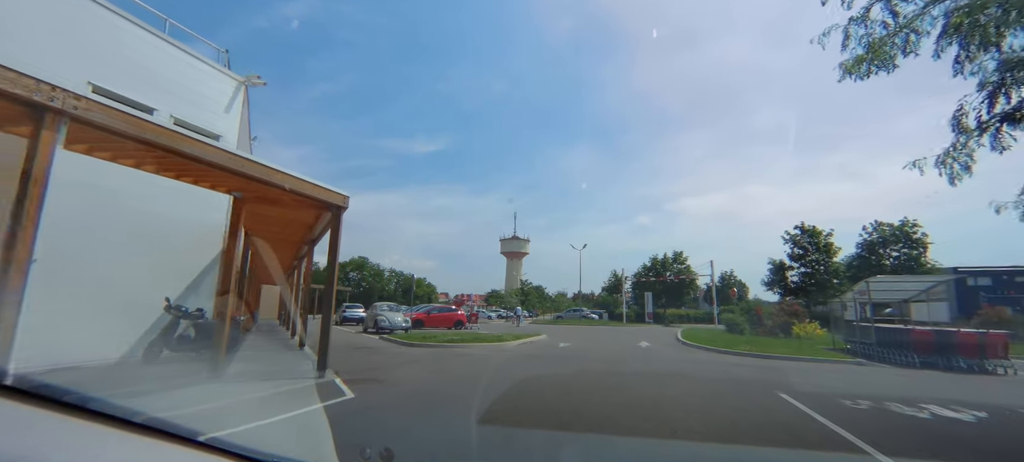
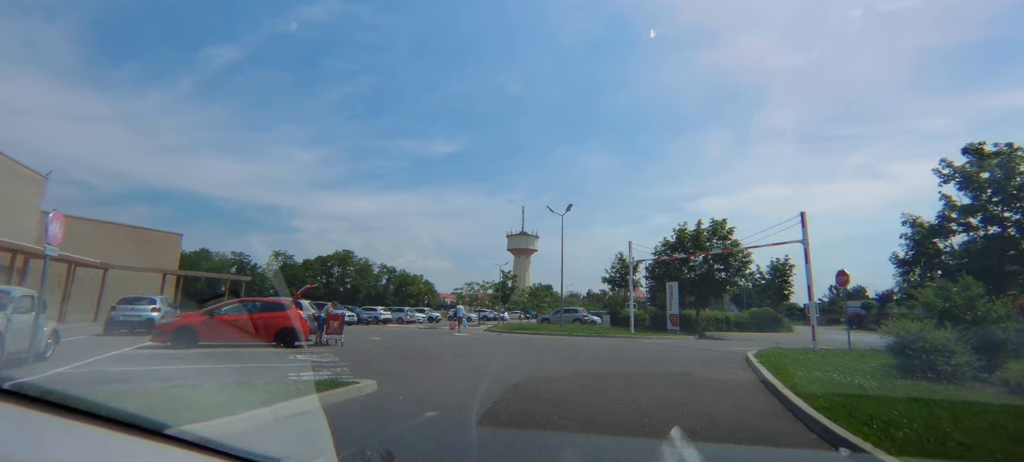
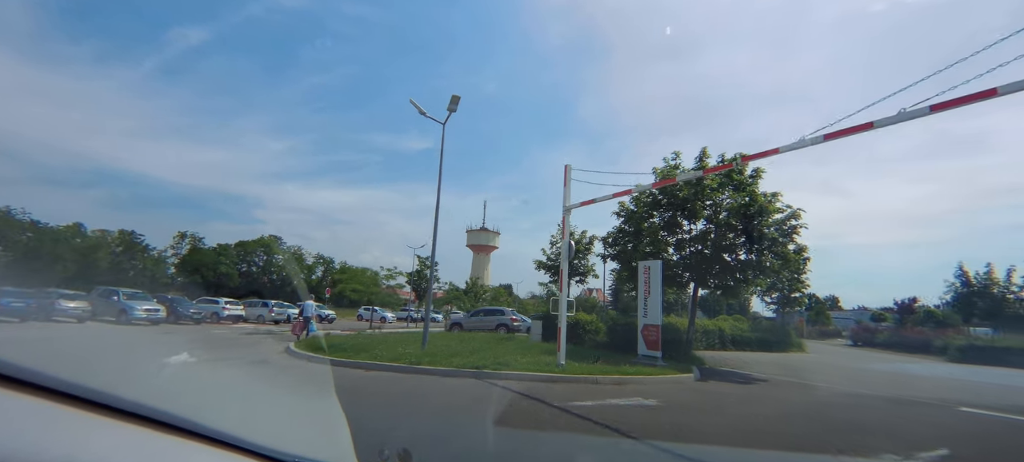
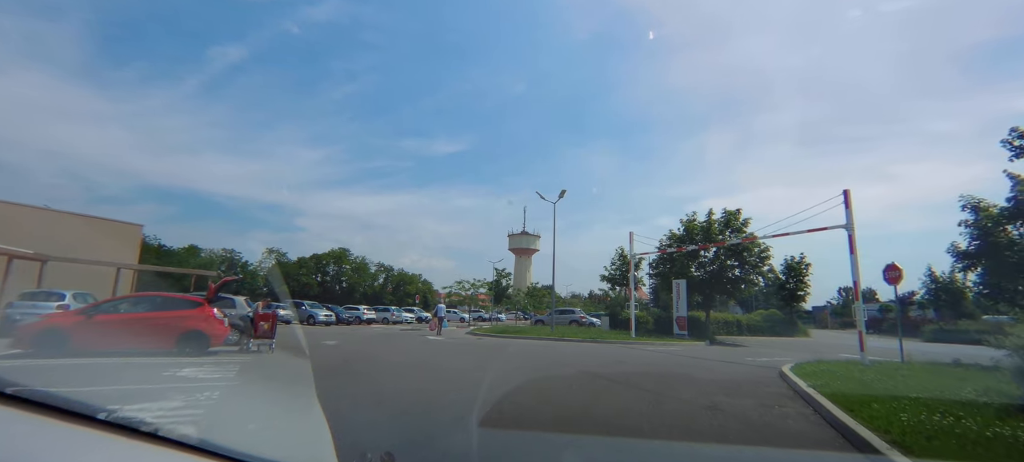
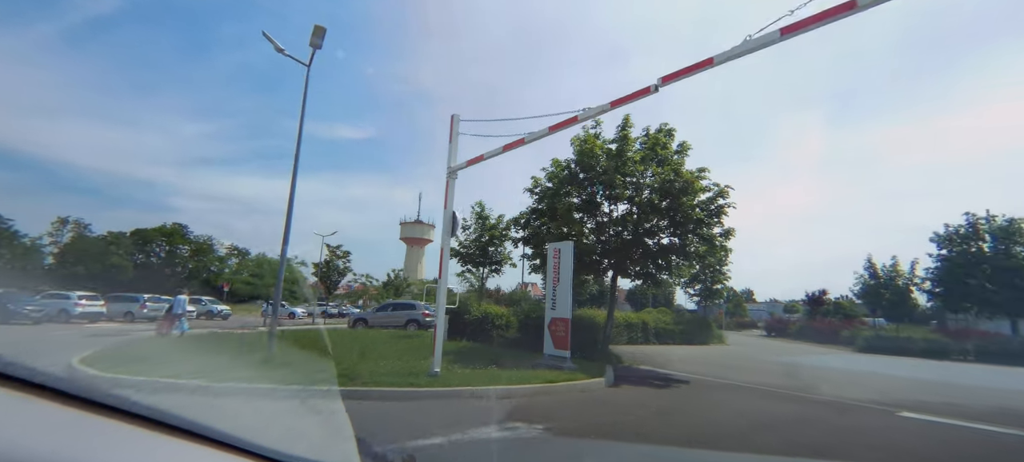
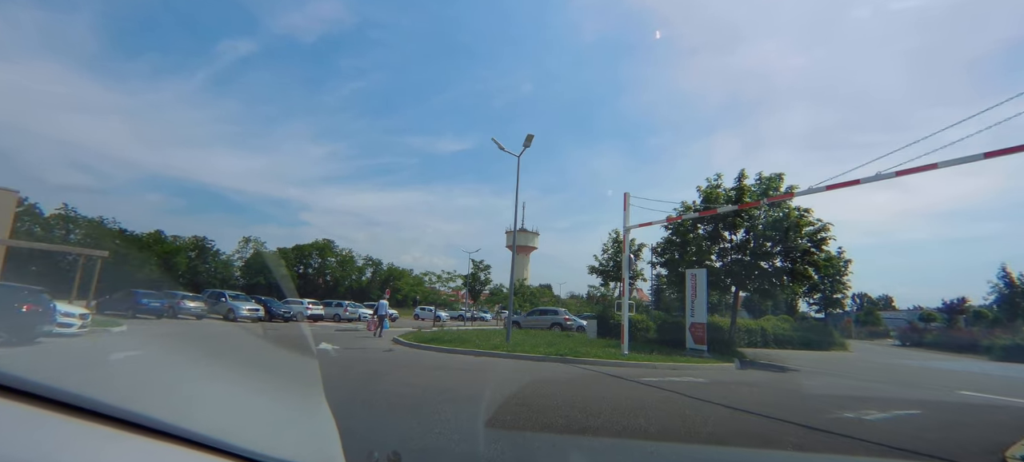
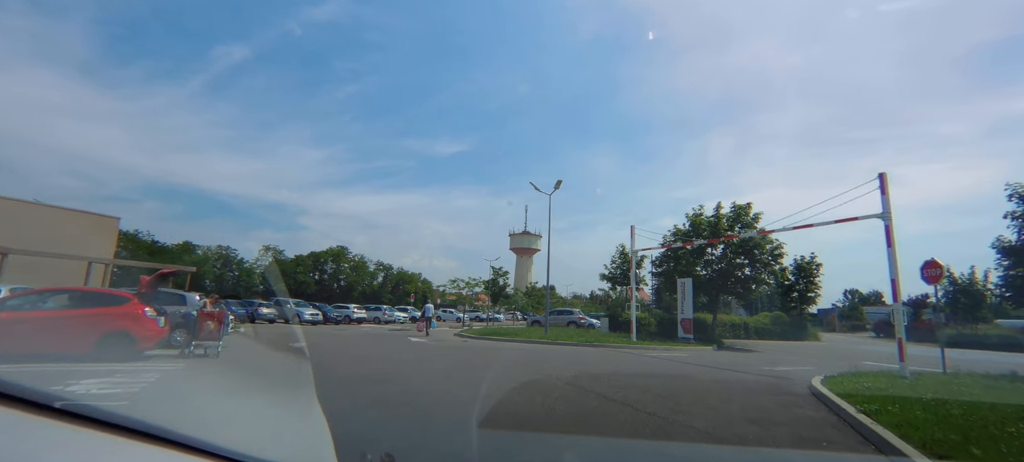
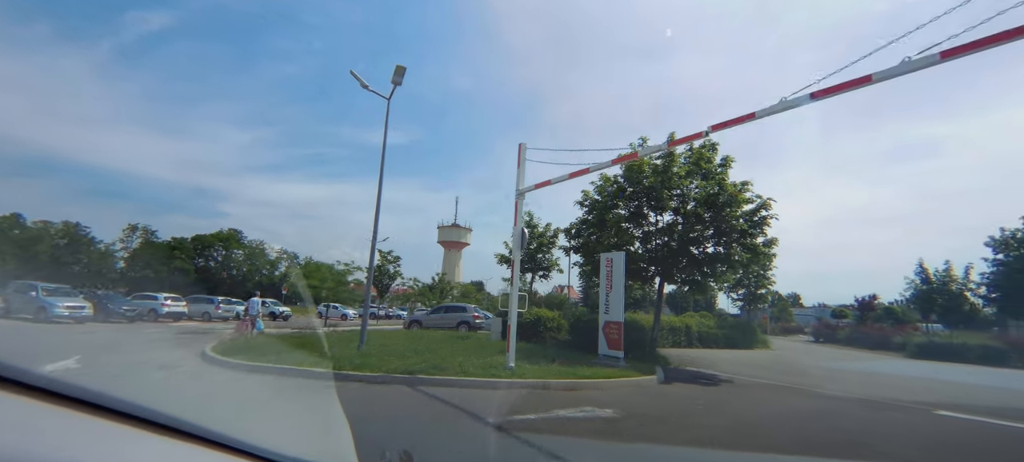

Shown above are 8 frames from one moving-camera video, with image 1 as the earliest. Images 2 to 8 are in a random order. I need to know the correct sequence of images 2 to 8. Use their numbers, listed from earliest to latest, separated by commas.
2, 4, 7, 6, 3, 8, 5
